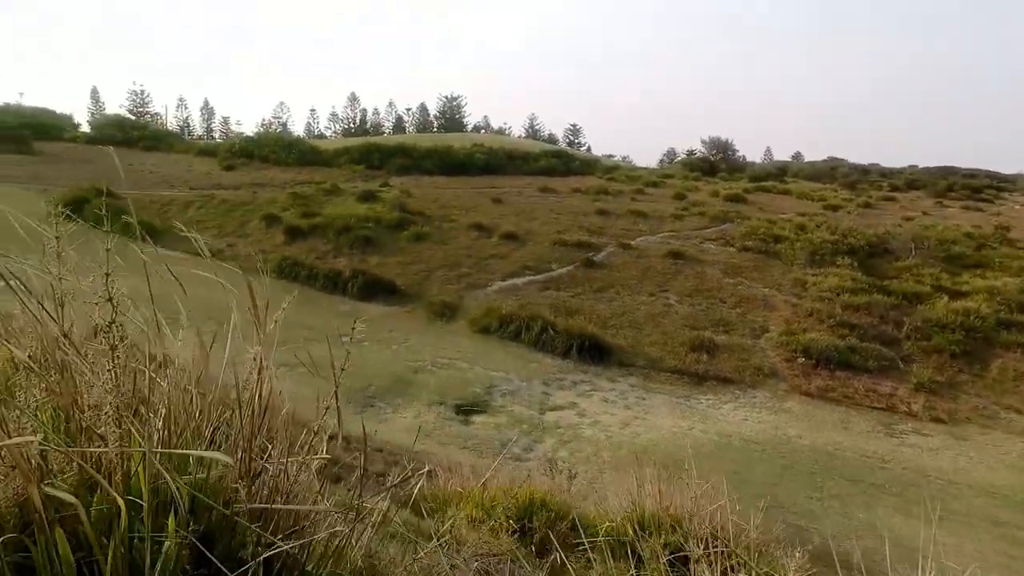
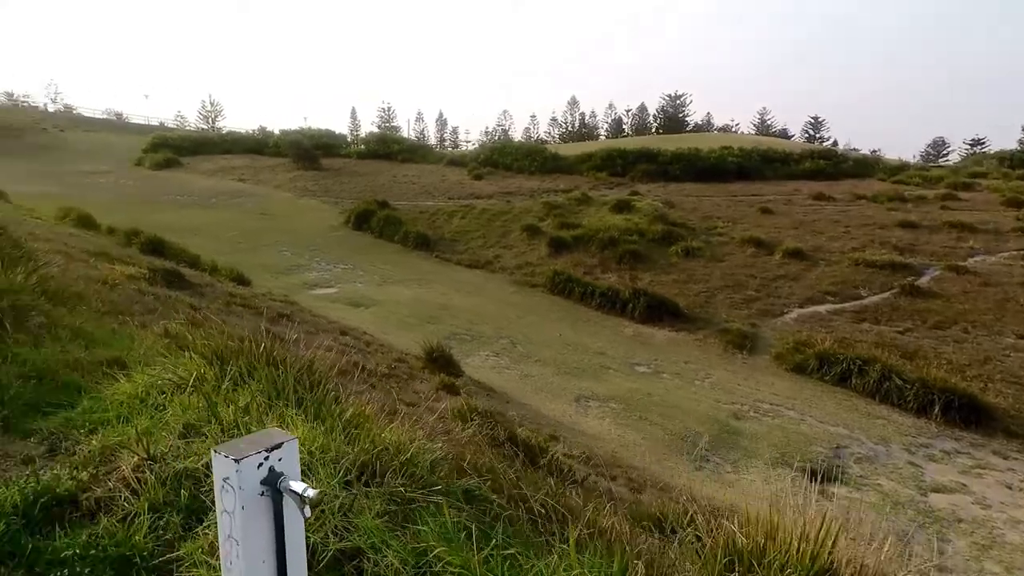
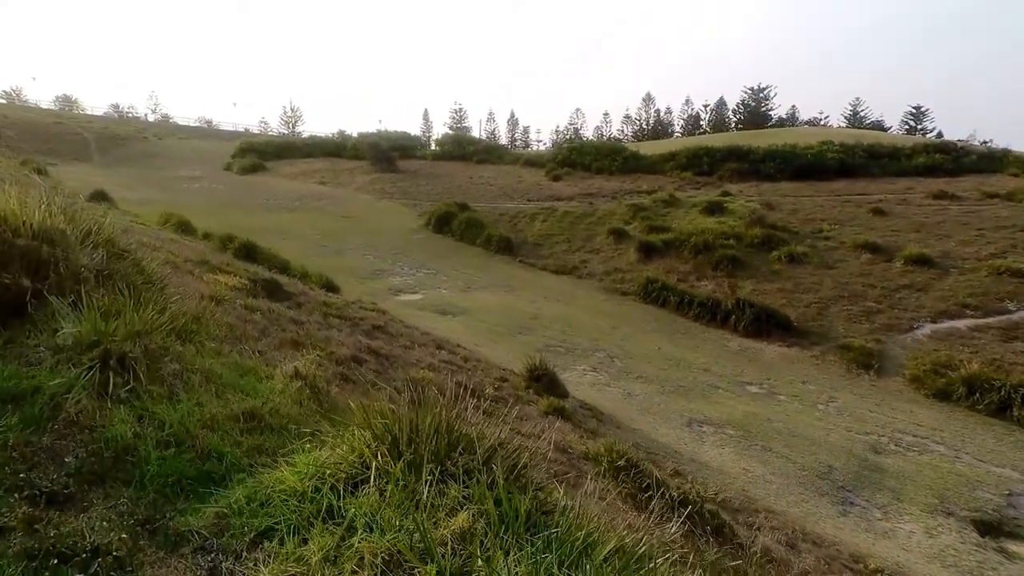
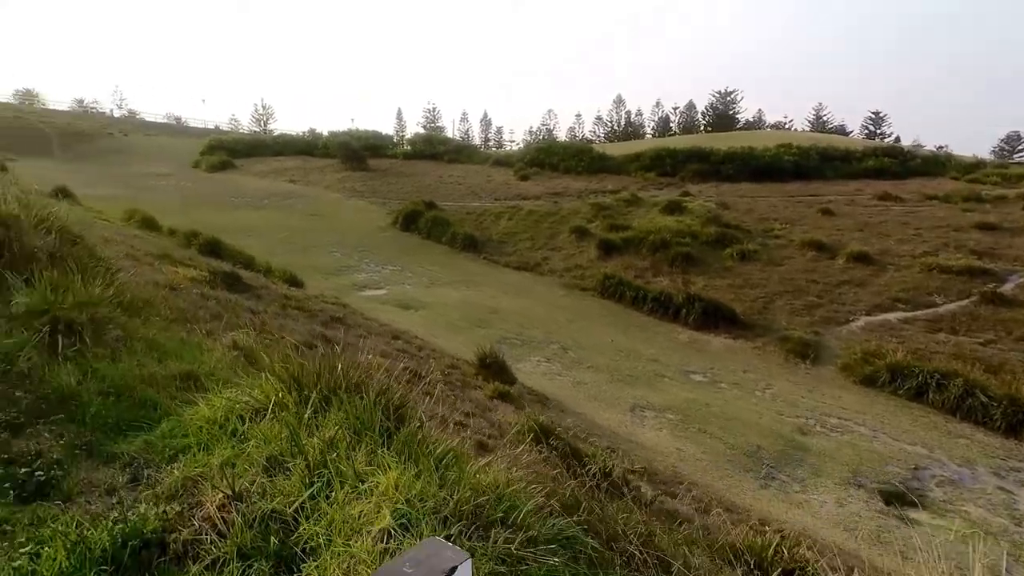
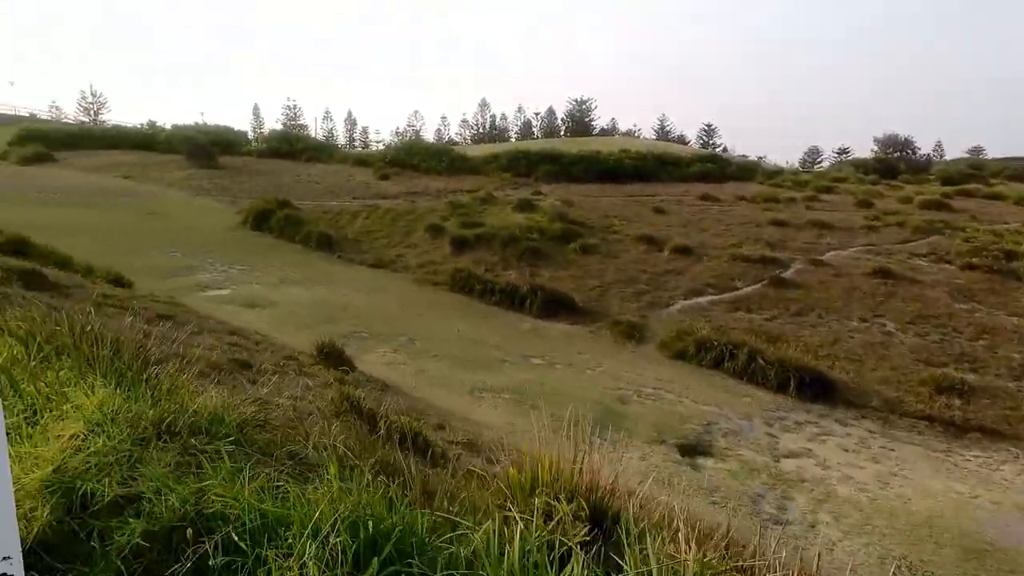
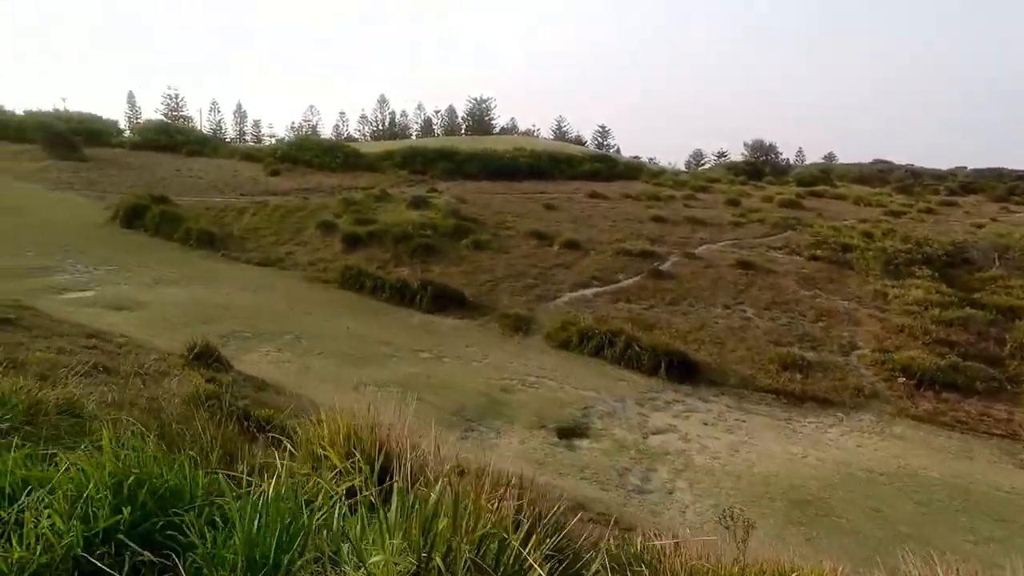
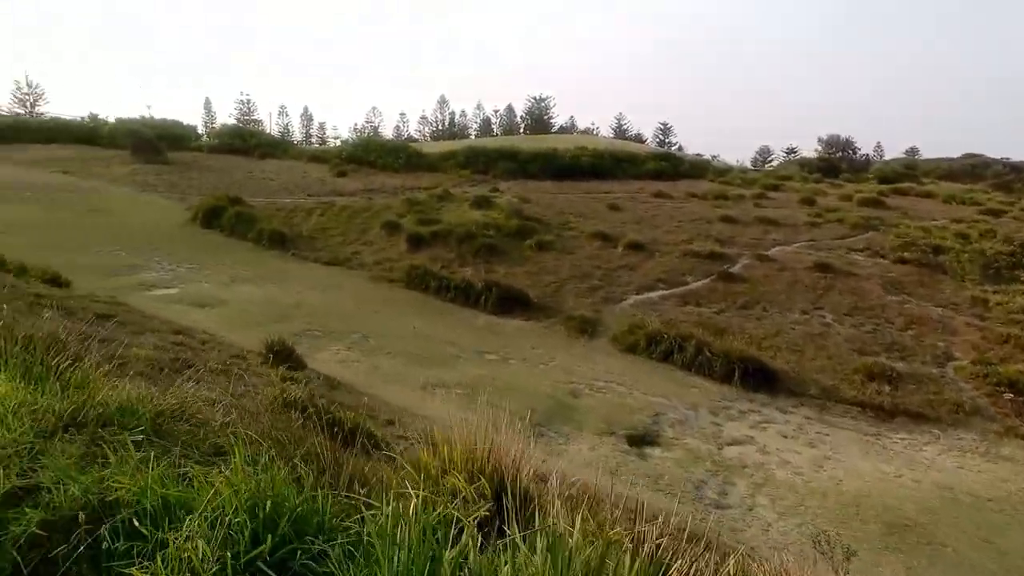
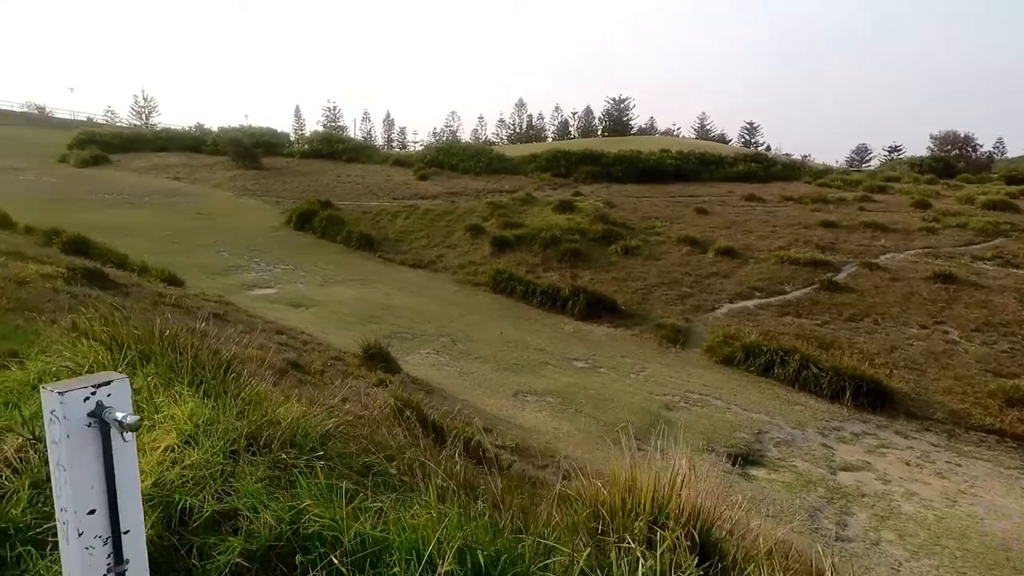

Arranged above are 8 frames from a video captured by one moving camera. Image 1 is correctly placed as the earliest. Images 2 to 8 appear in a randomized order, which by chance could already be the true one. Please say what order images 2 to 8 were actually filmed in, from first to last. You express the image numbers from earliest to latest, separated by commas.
6, 7, 5, 8, 2, 4, 3
